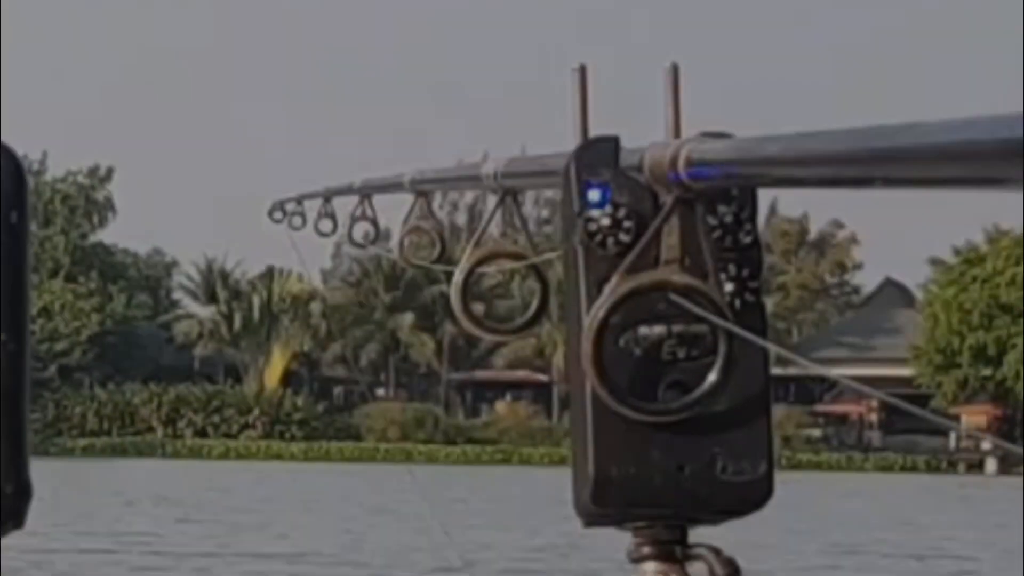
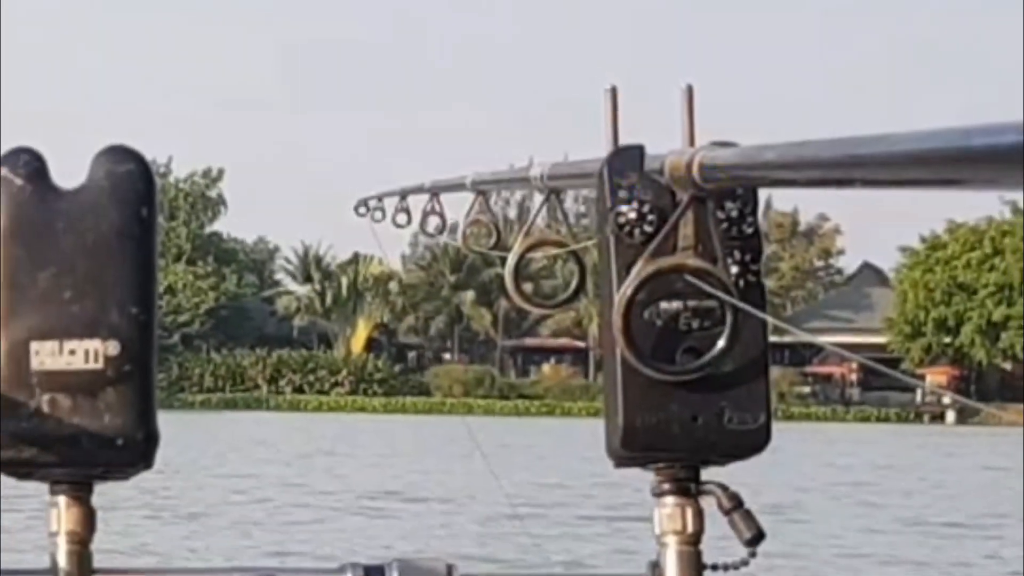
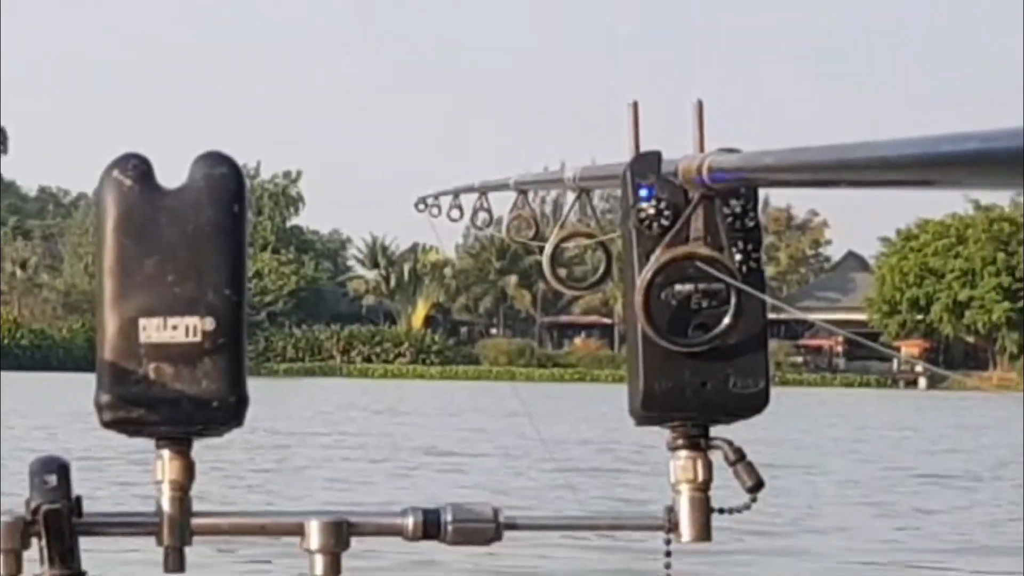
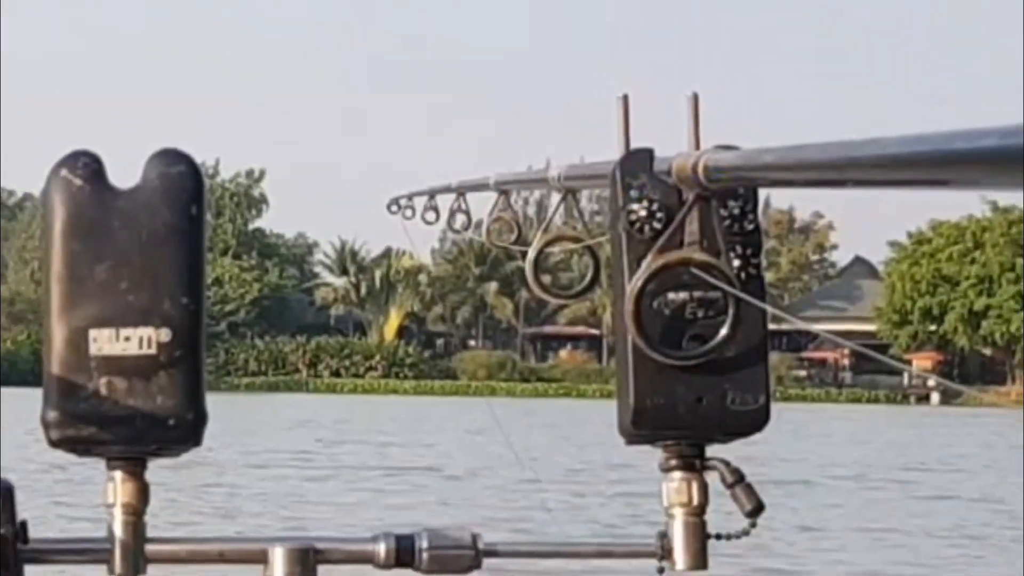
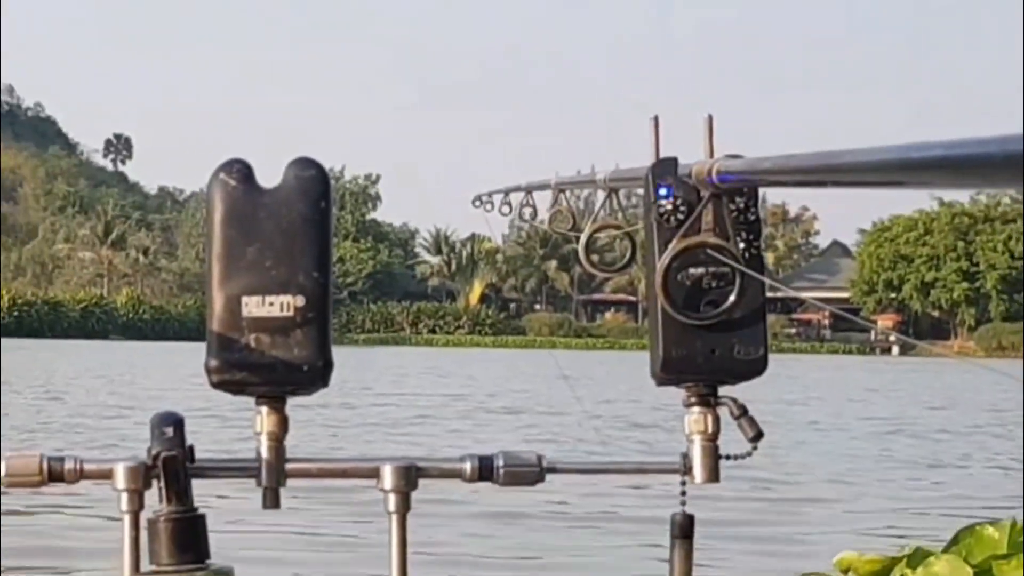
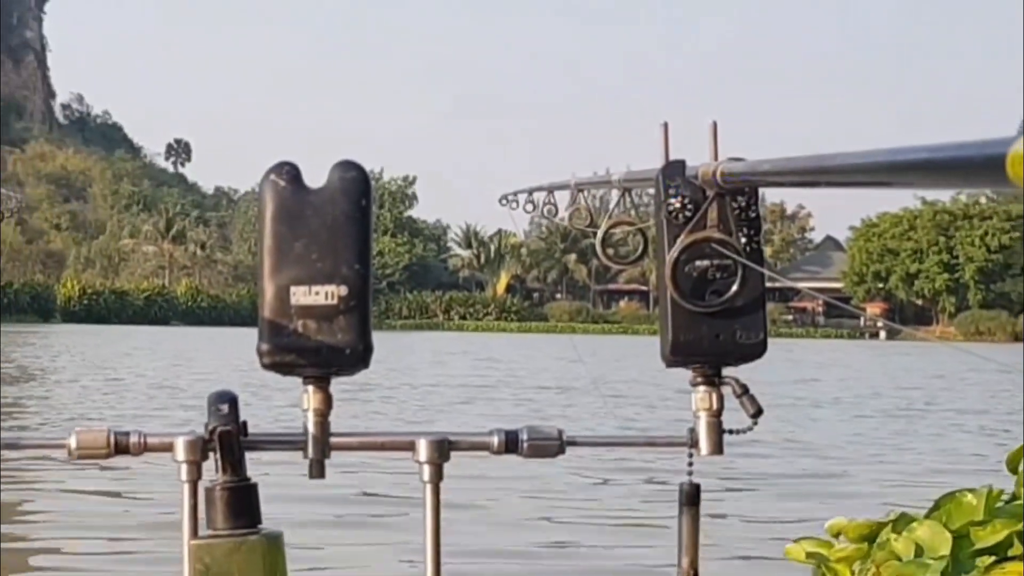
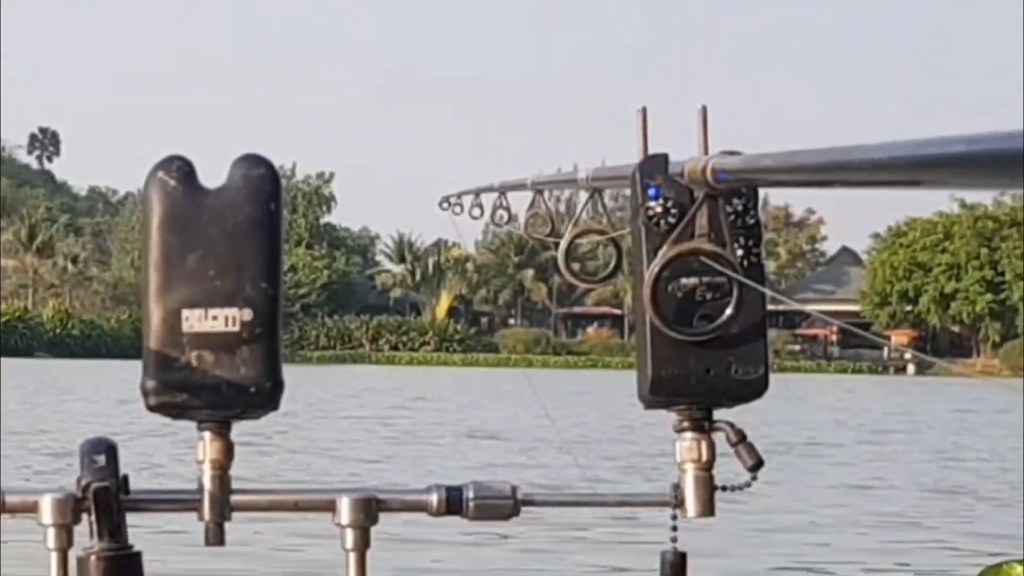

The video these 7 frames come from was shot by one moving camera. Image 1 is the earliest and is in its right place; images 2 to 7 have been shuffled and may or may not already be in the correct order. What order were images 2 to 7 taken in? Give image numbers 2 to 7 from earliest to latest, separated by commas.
2, 4, 3, 7, 5, 6
